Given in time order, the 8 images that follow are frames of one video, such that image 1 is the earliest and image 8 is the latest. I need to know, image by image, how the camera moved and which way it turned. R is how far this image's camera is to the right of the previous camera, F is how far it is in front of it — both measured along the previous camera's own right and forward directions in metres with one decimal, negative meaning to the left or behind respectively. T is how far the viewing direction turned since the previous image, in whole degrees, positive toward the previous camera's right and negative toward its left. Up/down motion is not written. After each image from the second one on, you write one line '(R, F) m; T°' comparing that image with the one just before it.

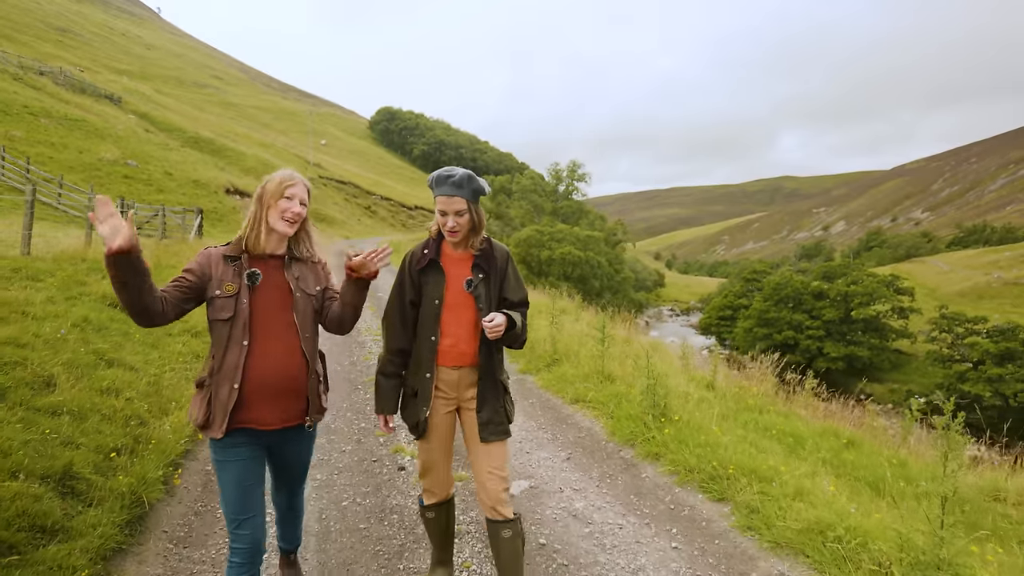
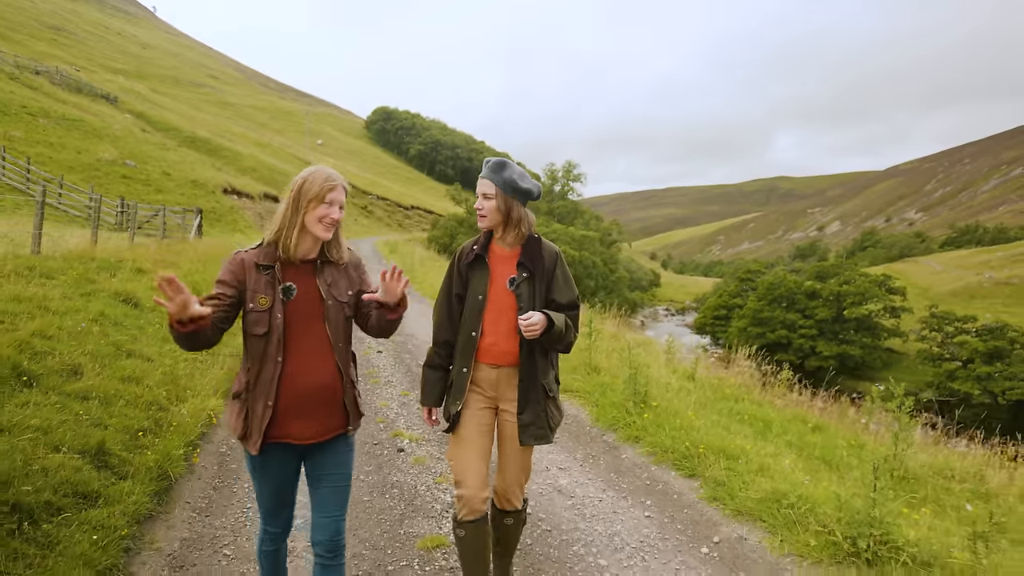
(+0.1, -0.5) m; 0°
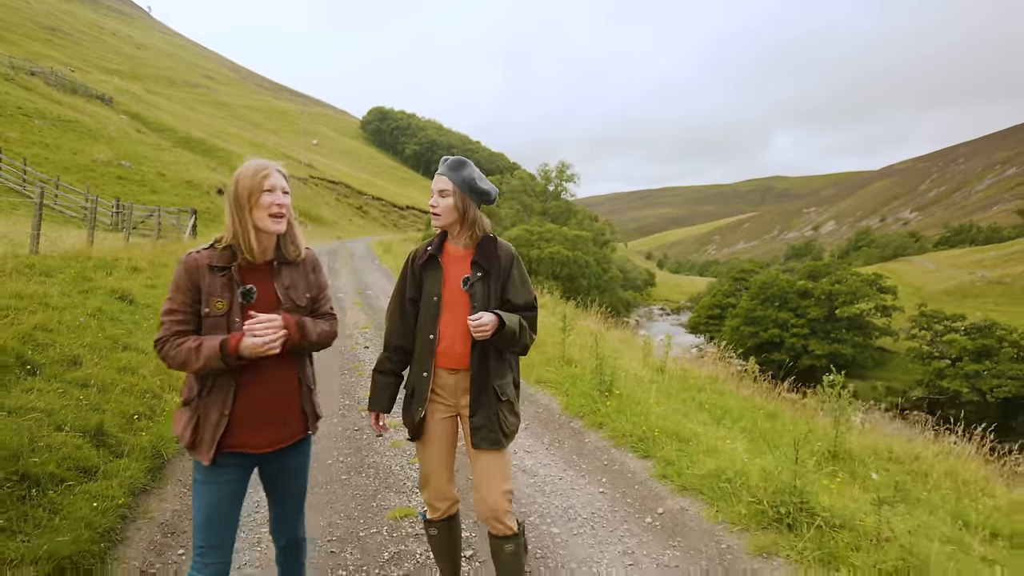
(+0.3, -0.4) m; 0°
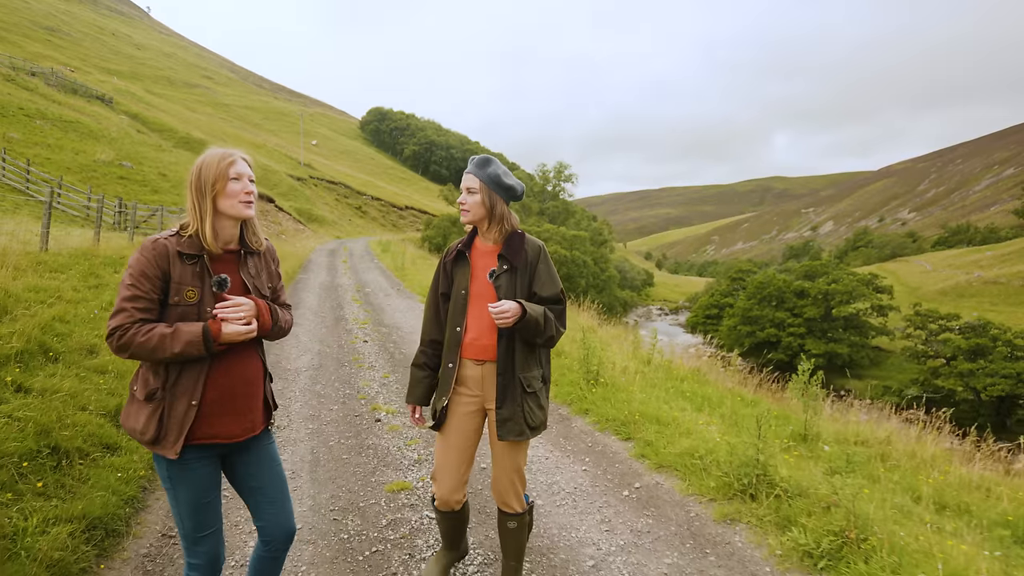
(+0.1, -0.4) m; 0°
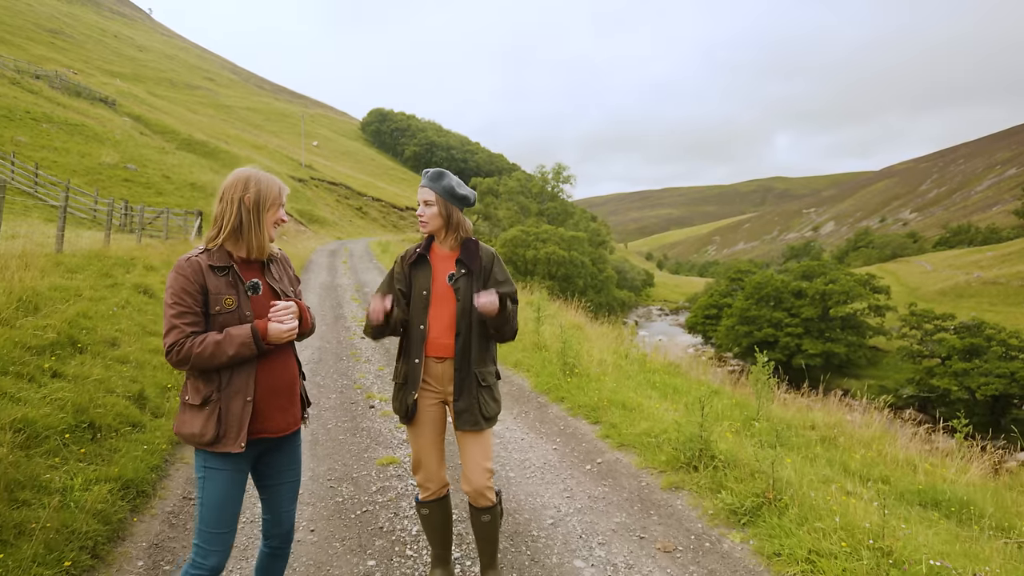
(+0.3, -0.7) m; 0°
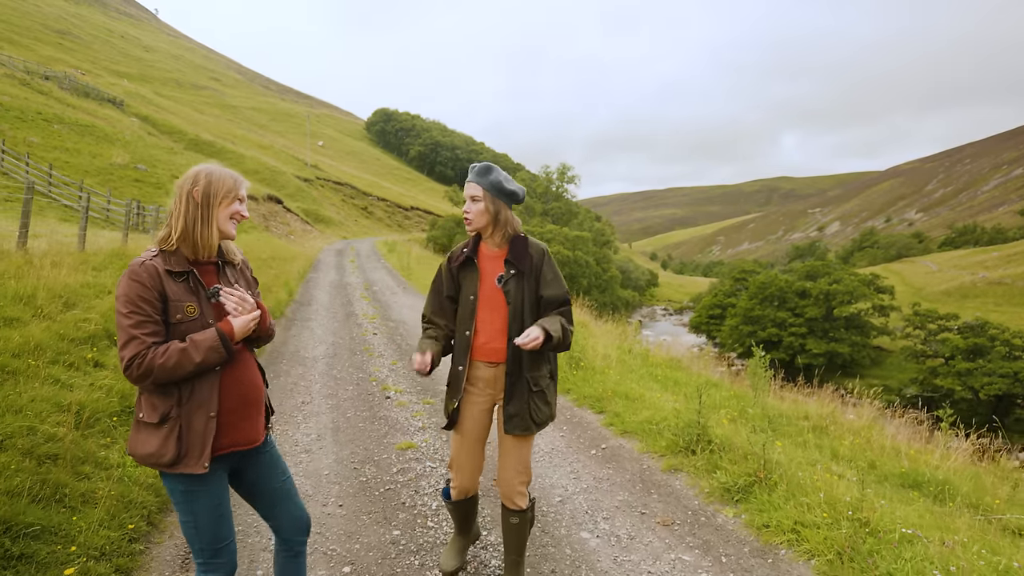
(-0.1, -0.4) m; 0°
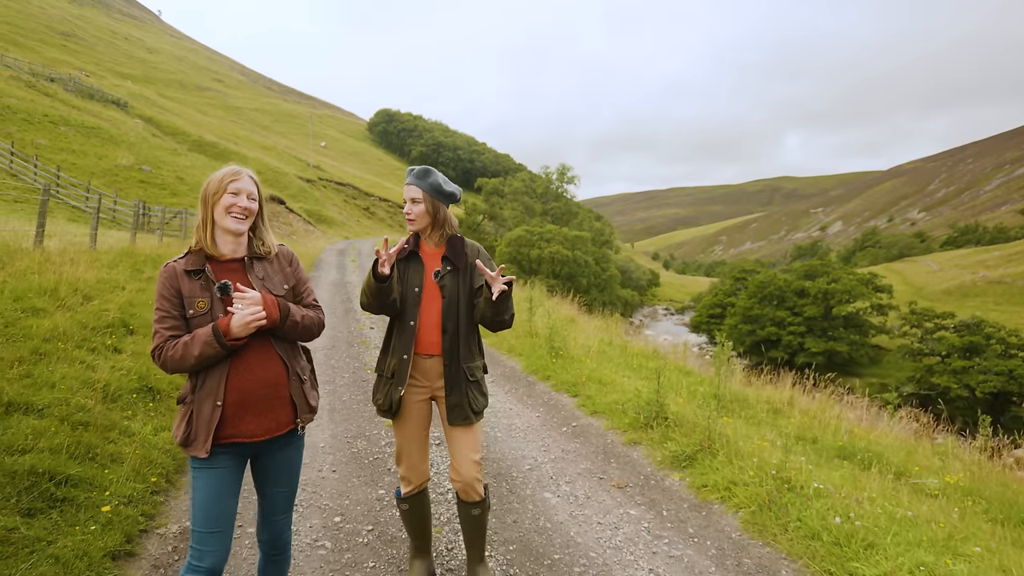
(+0.3, -0.6) m; 0°
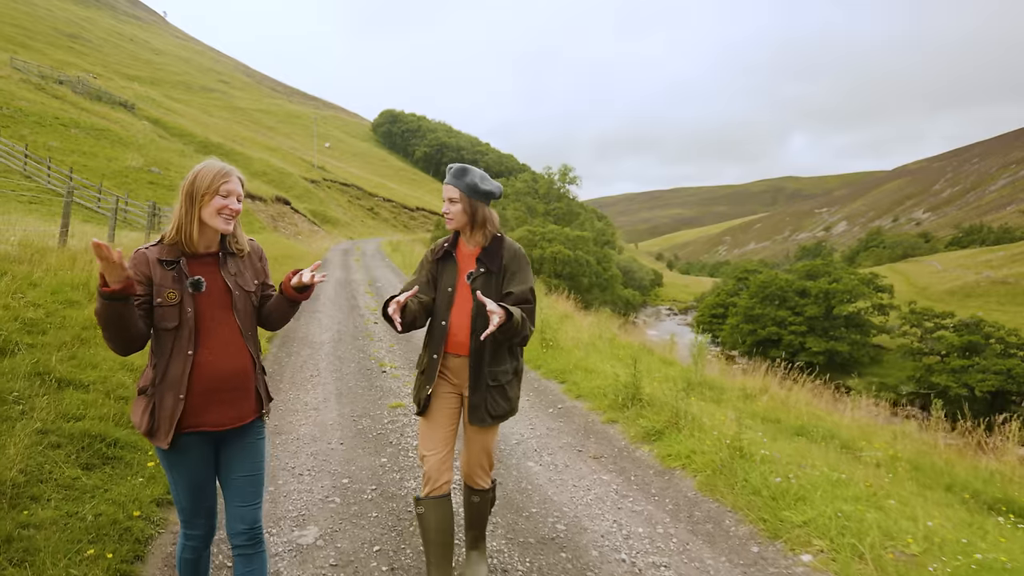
(+0.2, -0.7) m; 0°
